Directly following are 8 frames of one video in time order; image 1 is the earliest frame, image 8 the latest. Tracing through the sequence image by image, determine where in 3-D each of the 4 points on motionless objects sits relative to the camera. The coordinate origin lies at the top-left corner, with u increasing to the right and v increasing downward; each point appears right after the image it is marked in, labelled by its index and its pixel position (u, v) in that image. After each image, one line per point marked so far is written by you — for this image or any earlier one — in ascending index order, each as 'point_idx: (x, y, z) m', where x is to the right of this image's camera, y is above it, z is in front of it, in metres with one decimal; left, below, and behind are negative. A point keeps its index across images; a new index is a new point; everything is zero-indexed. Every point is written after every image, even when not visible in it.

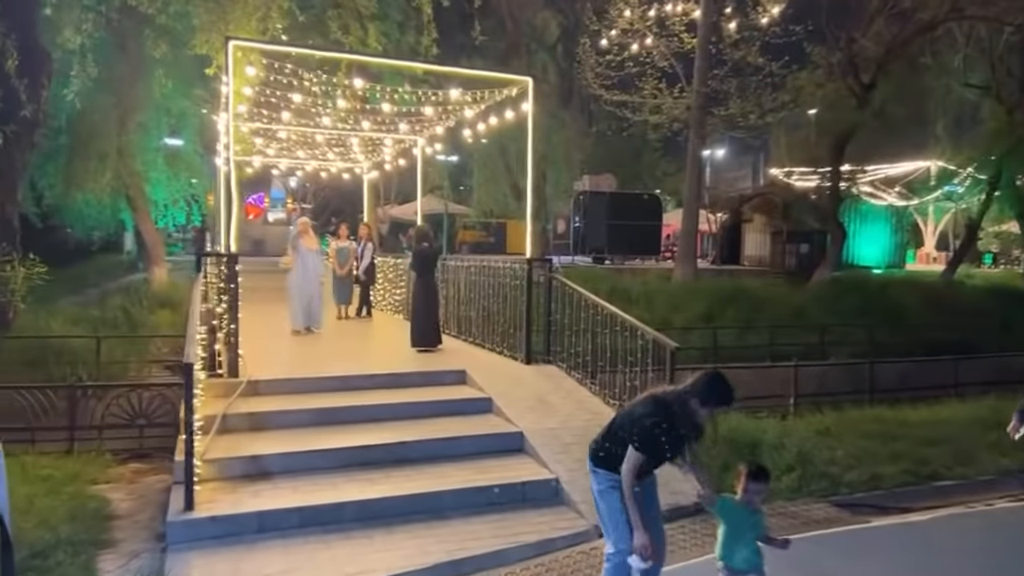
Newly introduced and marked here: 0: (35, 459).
0: (-5.6, -2.0, +8.5) m
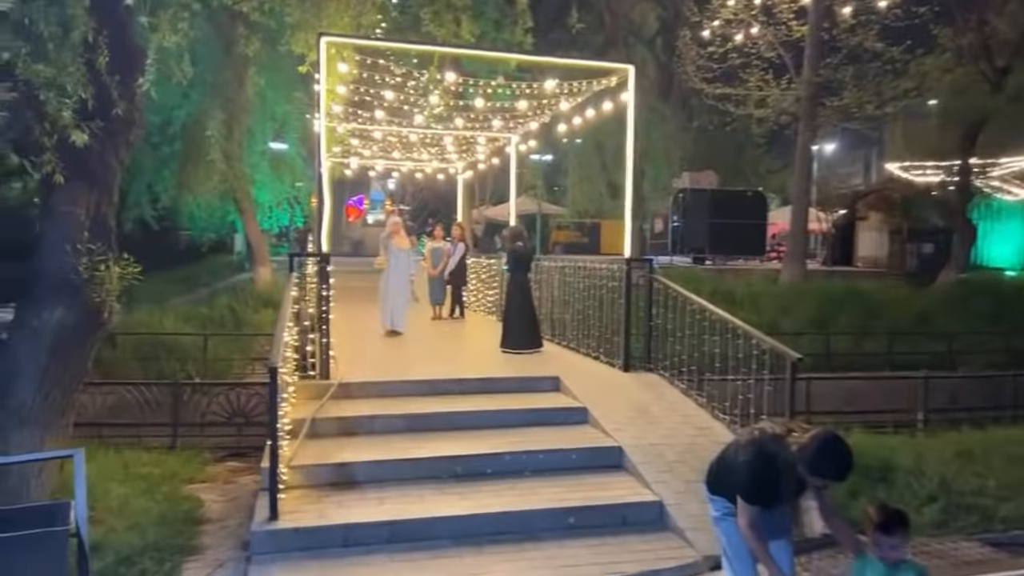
0: (-4.5, -2.0, +8.6) m
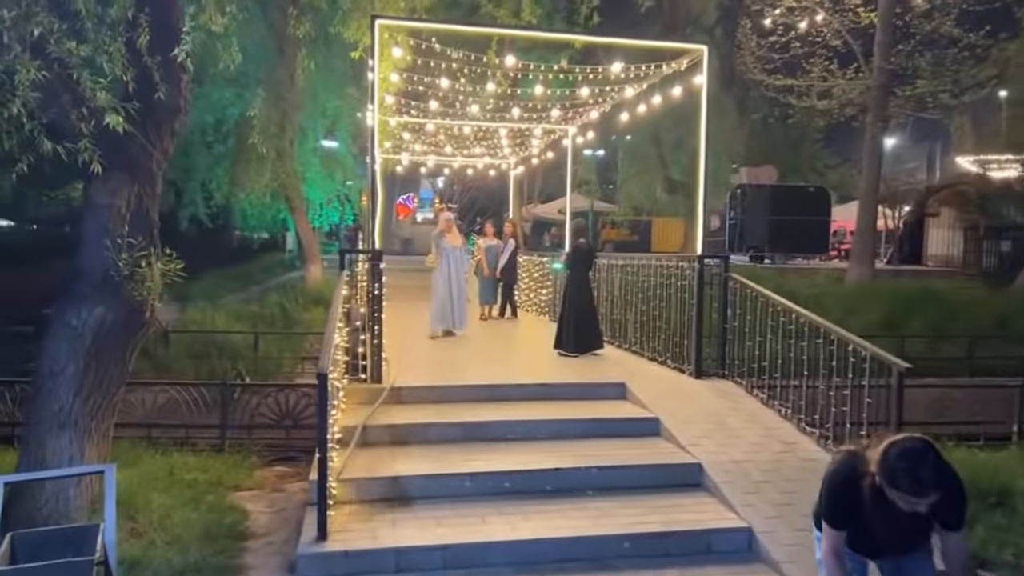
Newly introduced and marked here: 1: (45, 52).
0: (-3.8, -2.0, +8.3) m
1: (-2.9, +1.4, +4.4) m
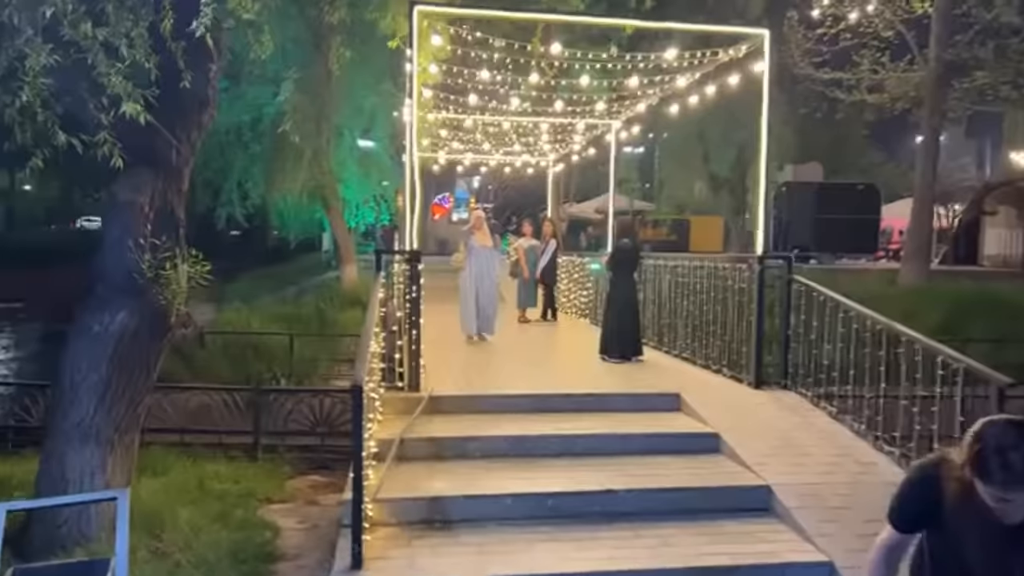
0: (-3.3, -2.0, +8.0) m
1: (-2.5, +1.4, +4.0) m
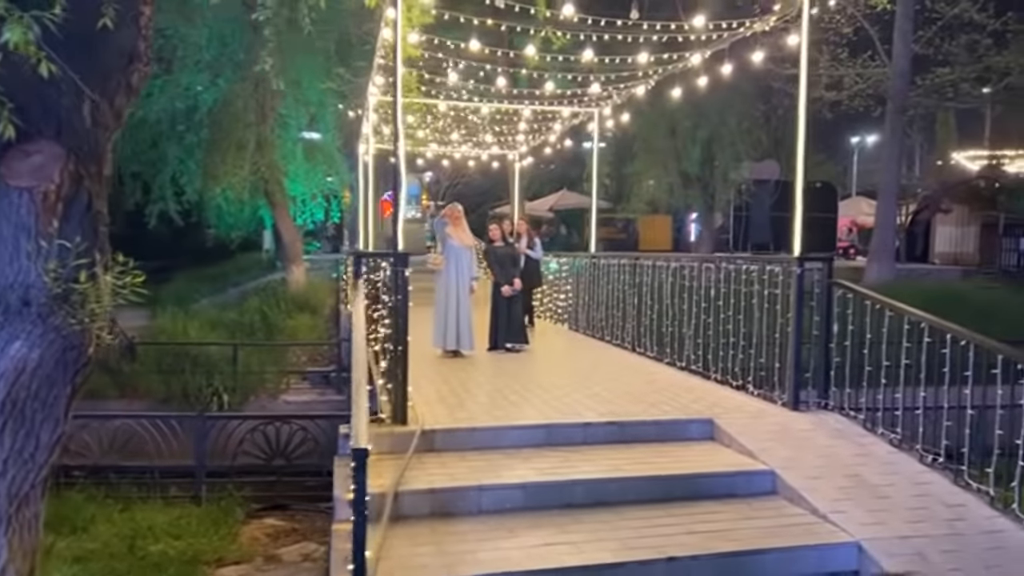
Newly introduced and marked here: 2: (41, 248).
0: (-3.3, -2.1, +6.6) m
1: (-2.2, +1.3, +2.7) m
2: (-2.3, +0.2, +3.6) m
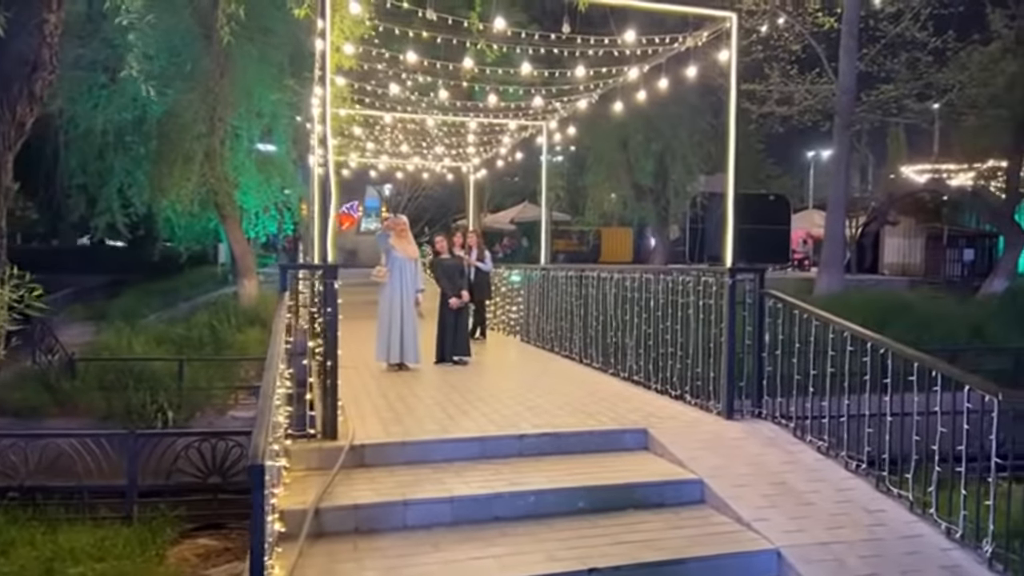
0: (-3.9, -2.2, +6.4) m
1: (-2.7, +1.3, +2.5) m
2: (-2.8, +0.1, +3.4) m
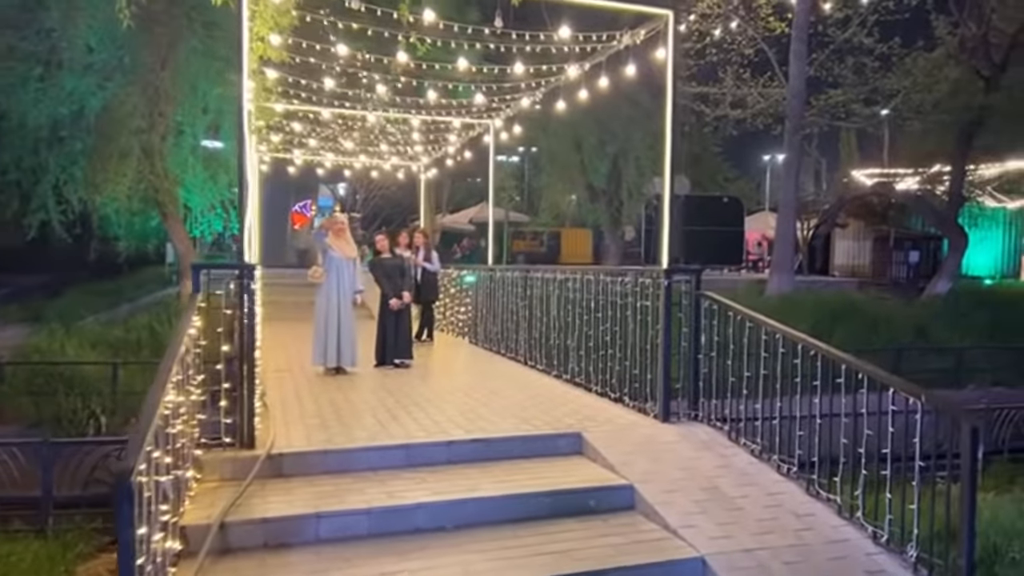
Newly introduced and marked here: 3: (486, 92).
0: (-4.5, -2.2, +6.0) m
1: (-3.0, +1.3, +2.2) m
2: (-3.2, +0.1, +3.1) m
3: (-0.3, +2.3, +8.5) m
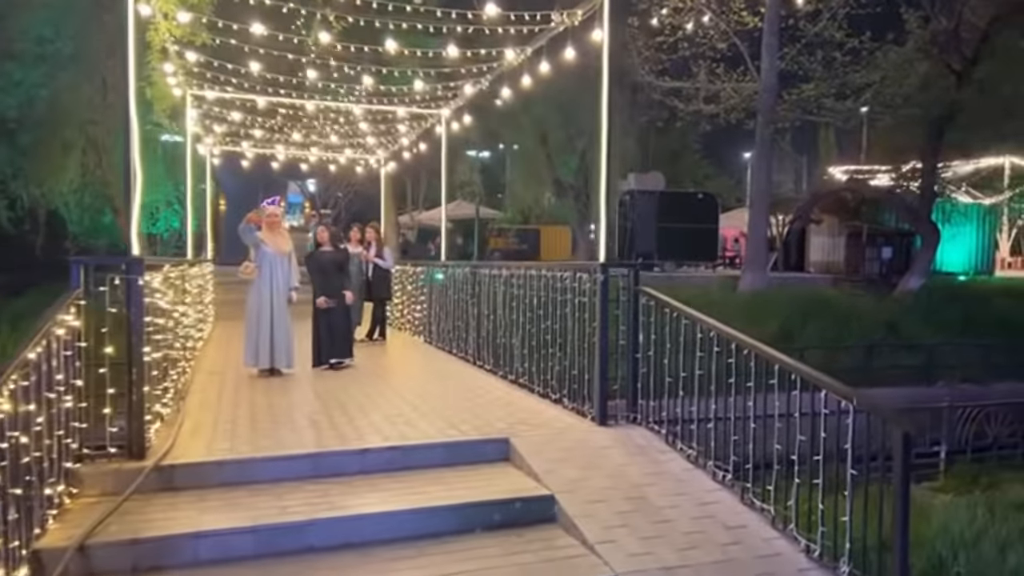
0: (-5.1, -2.2, +5.5) m
1: (-3.6, +1.3, +1.7) m
2: (-3.8, +0.1, +2.6) m
3: (-1.0, +2.4, +8.1) m
